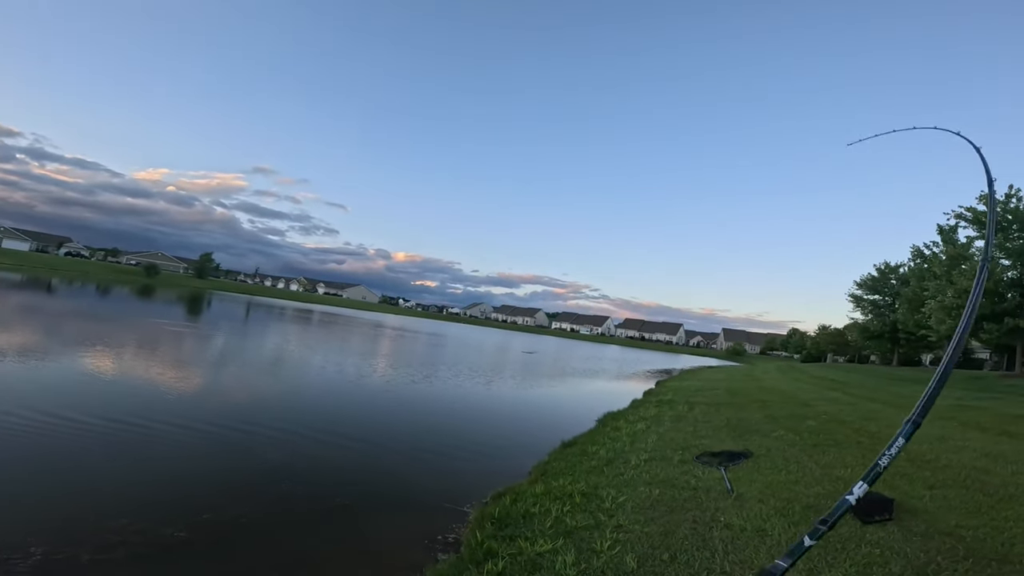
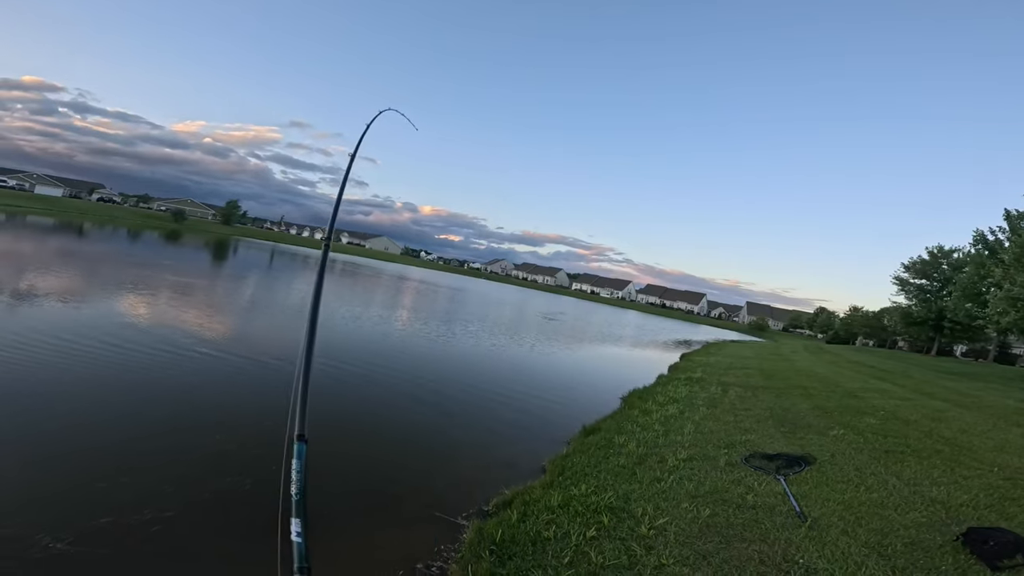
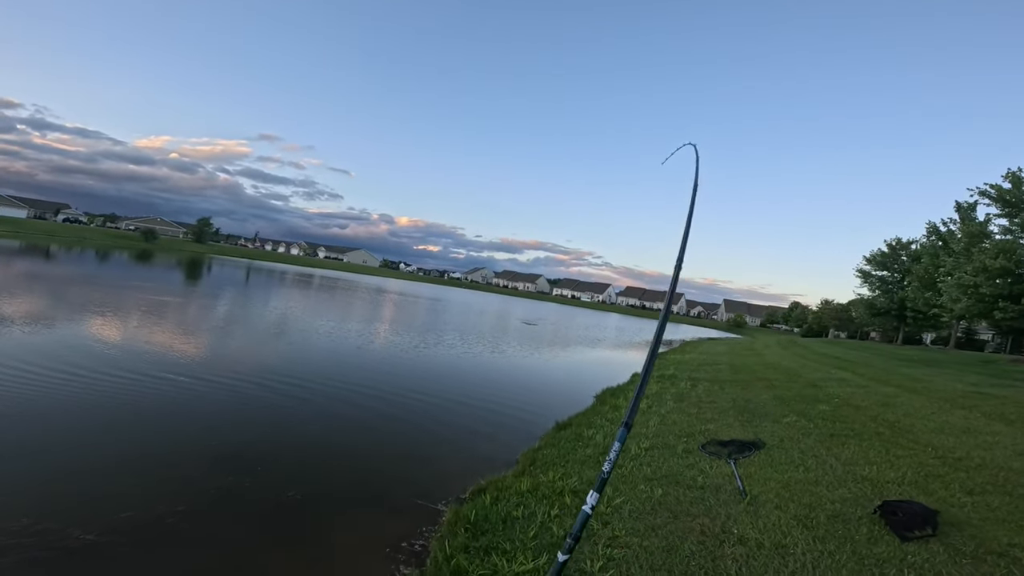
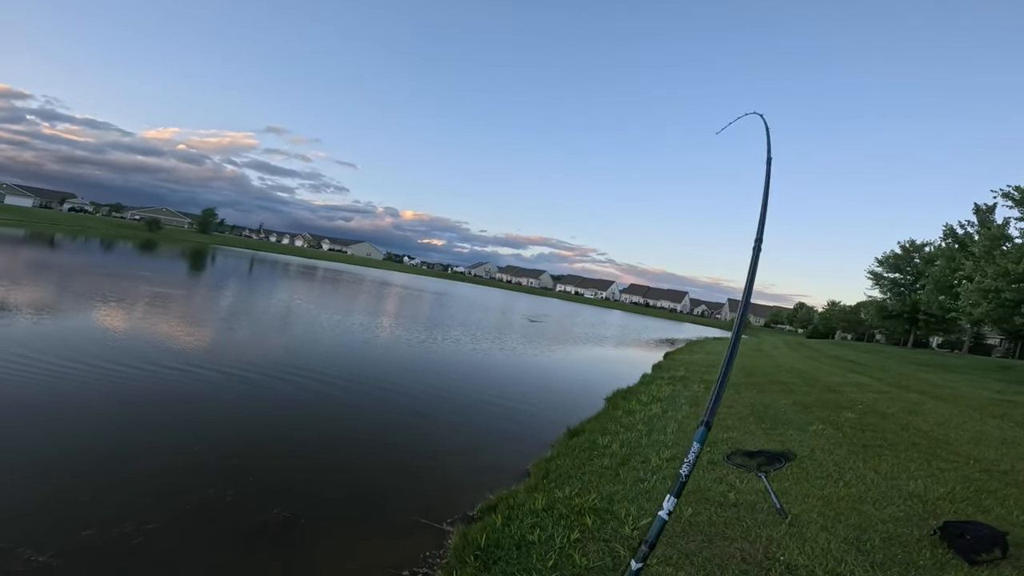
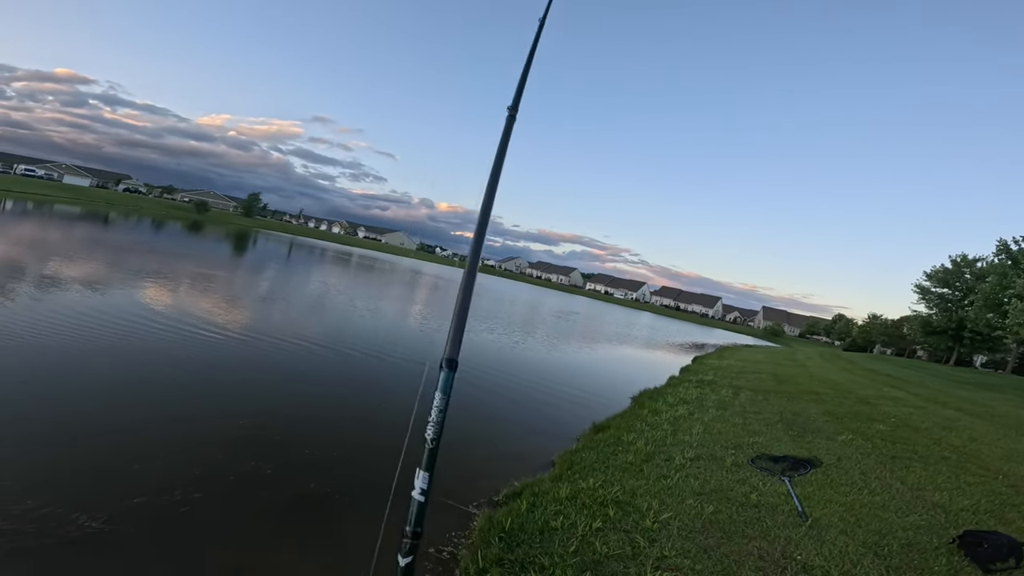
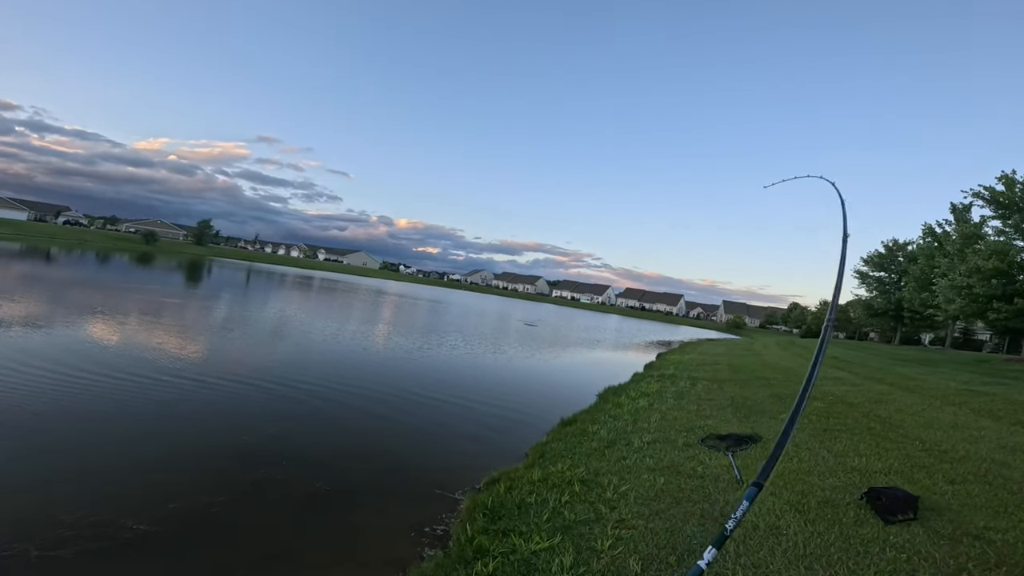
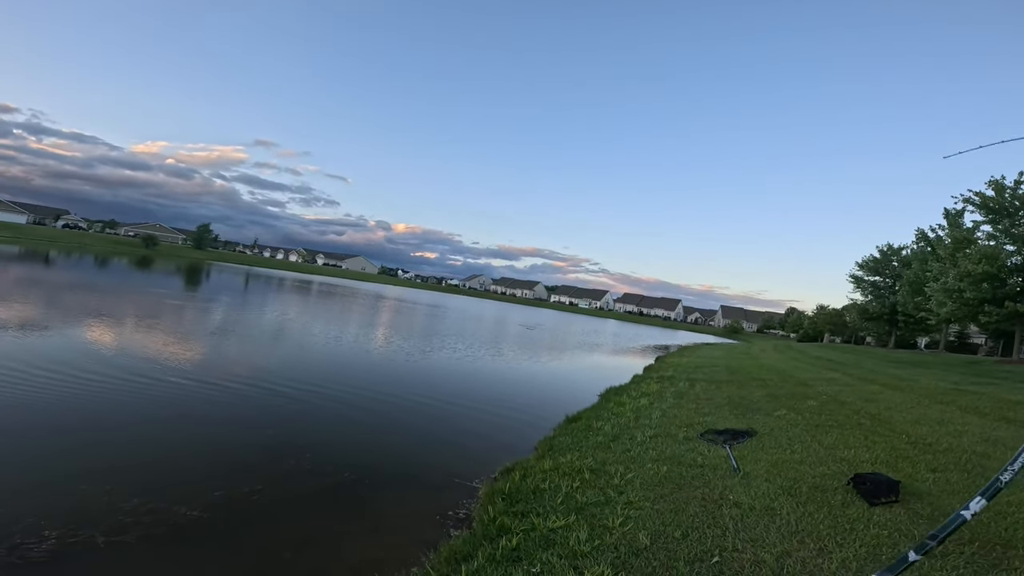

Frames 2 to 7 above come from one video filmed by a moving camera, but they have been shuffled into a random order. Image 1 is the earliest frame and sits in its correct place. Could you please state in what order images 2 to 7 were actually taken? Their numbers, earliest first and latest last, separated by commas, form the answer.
7, 6, 3, 4, 2, 5
